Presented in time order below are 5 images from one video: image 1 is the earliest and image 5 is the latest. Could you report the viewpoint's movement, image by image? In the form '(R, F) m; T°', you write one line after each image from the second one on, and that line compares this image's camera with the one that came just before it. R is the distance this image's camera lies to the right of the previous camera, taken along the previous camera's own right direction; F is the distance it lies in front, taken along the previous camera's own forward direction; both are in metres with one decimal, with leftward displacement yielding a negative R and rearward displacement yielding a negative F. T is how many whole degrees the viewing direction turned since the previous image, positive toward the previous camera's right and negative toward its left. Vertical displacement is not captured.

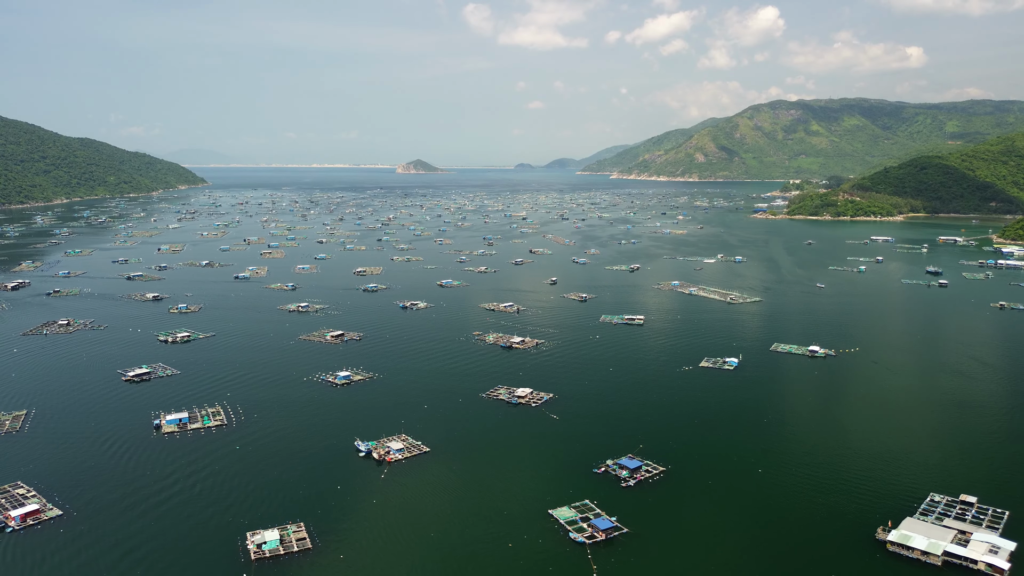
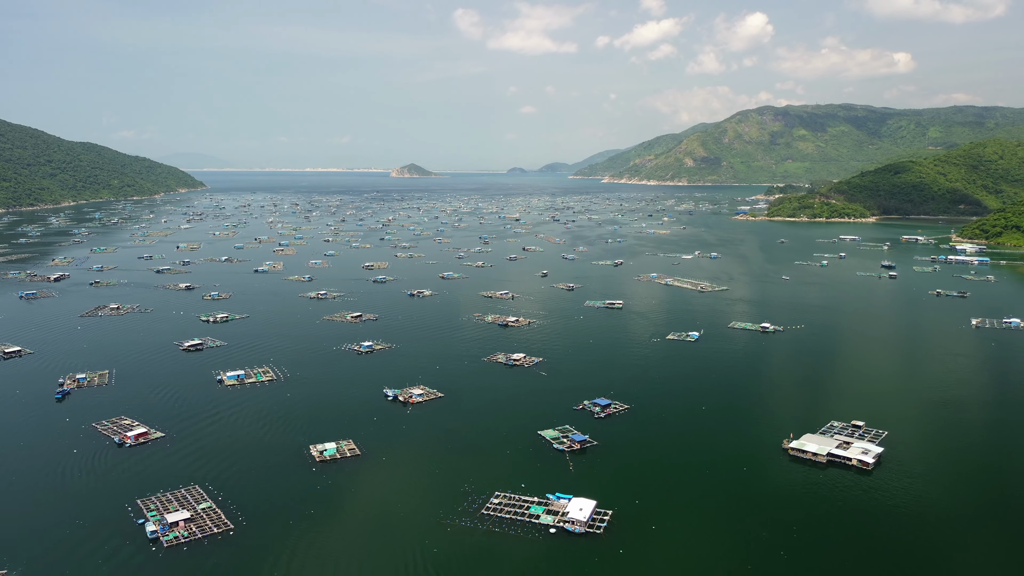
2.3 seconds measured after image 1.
(-0.1, -3.0) m; +1°
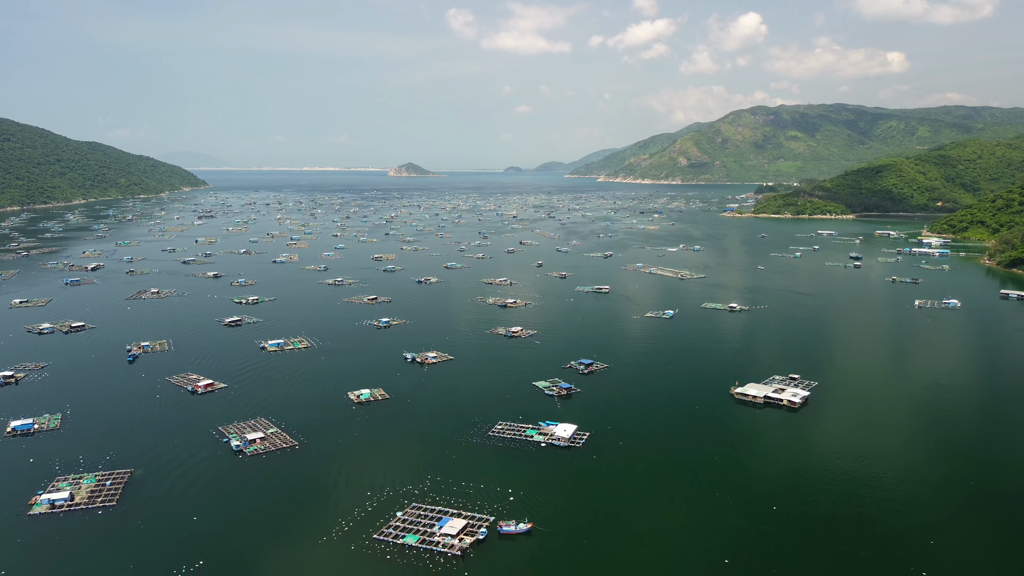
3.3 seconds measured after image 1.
(-0.1, -2.8) m; 0°
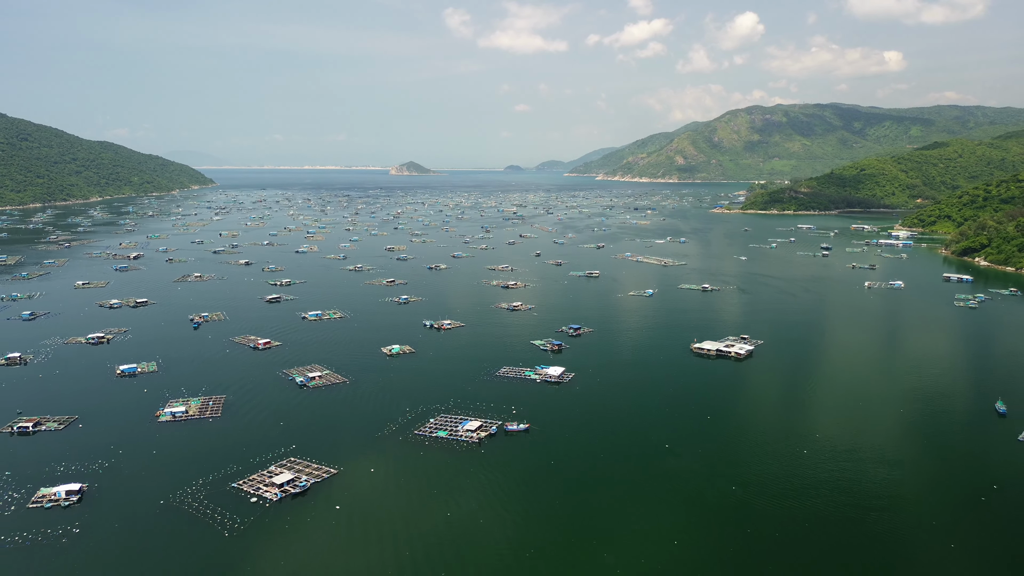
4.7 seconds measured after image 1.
(-0.1, -3.4) m; 0°
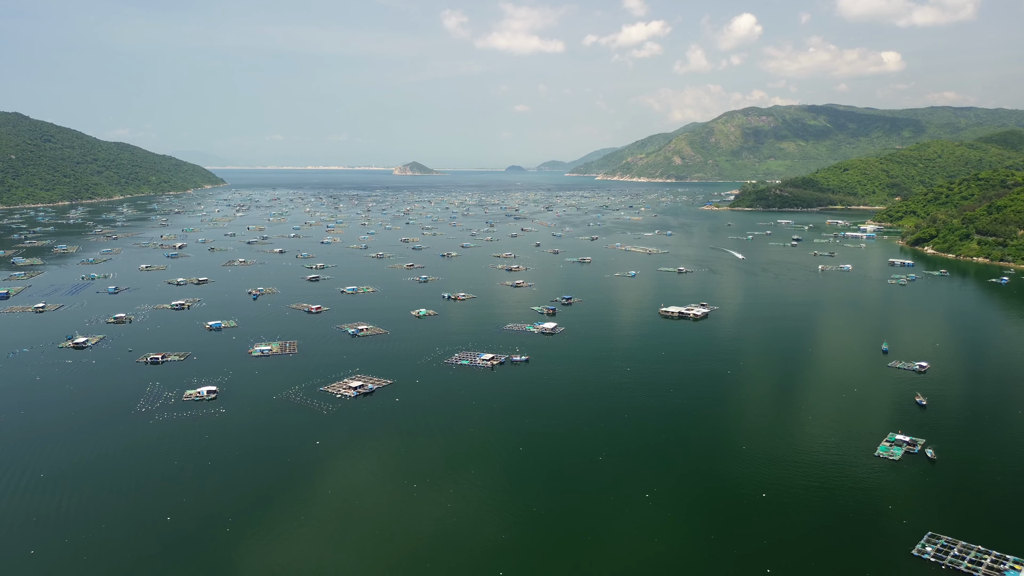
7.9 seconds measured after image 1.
(-0.1, -4.4) m; 0°
